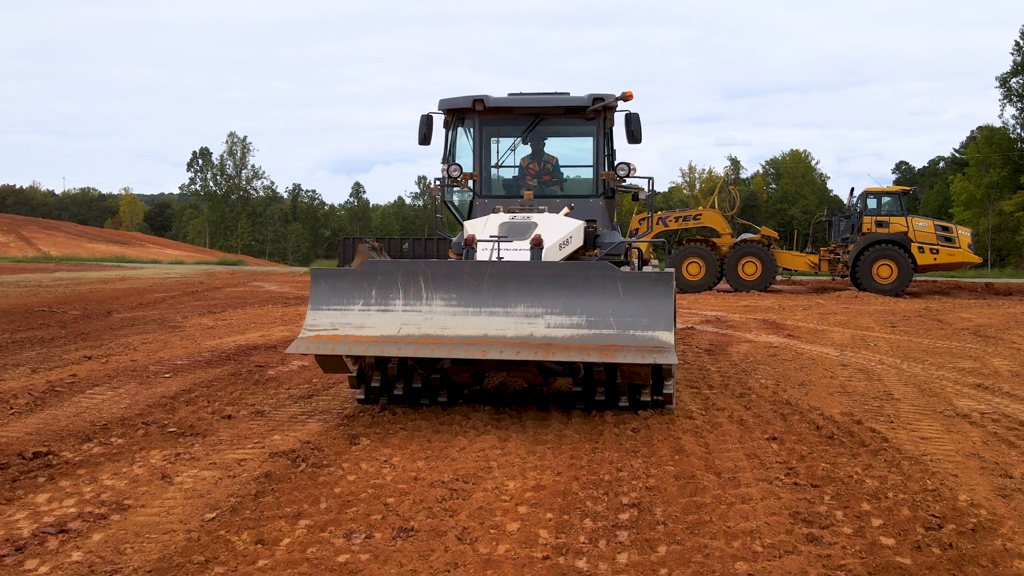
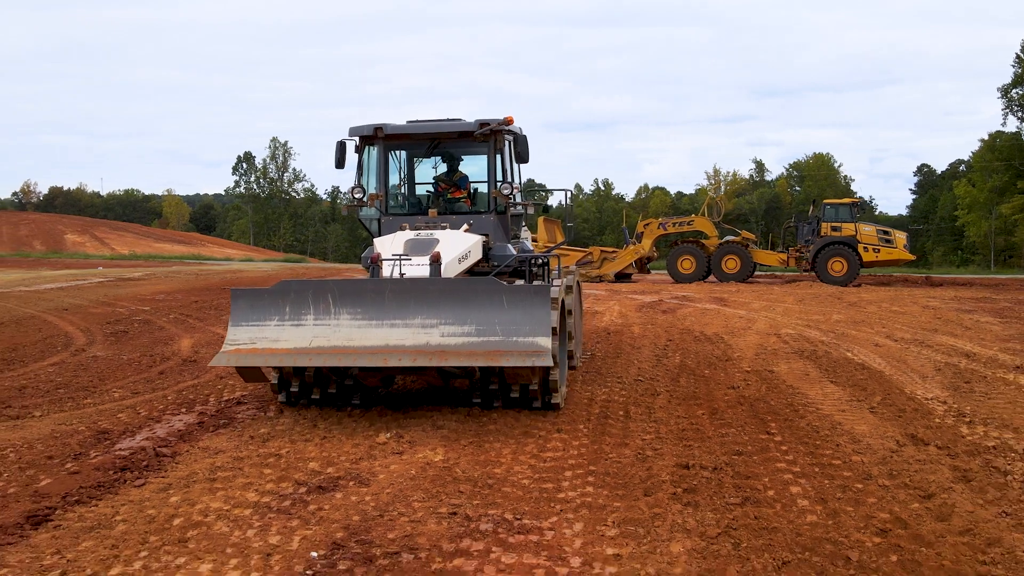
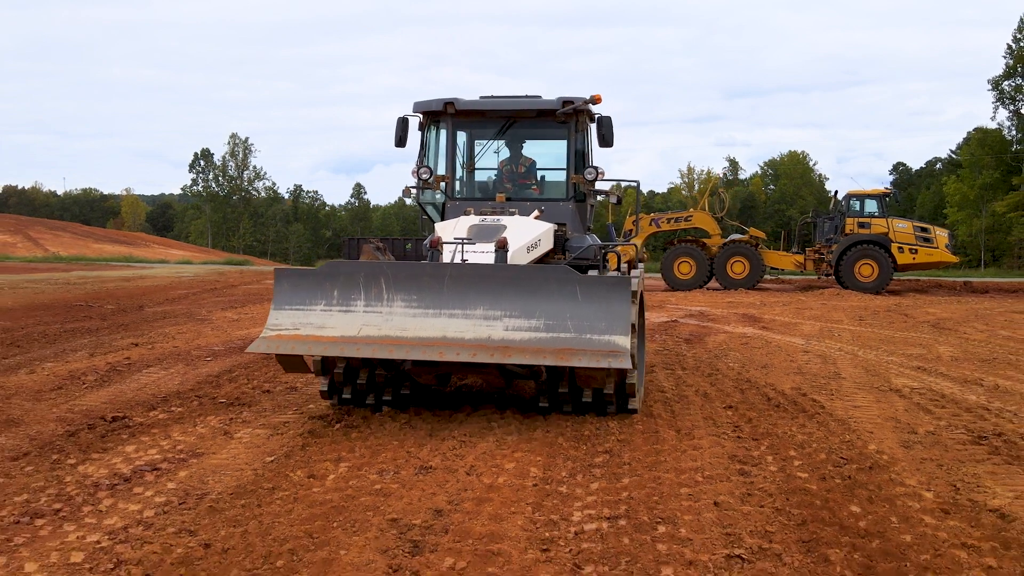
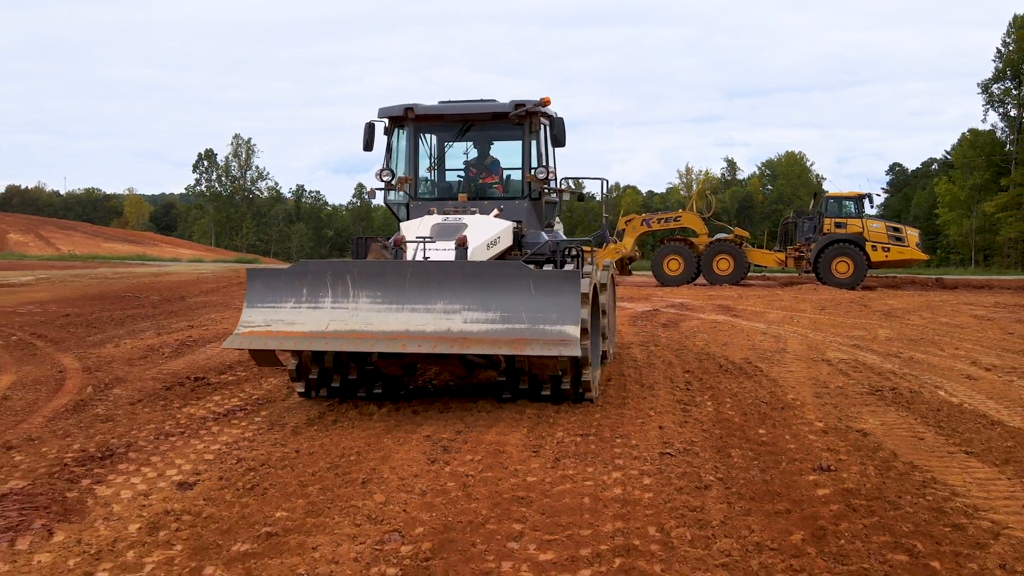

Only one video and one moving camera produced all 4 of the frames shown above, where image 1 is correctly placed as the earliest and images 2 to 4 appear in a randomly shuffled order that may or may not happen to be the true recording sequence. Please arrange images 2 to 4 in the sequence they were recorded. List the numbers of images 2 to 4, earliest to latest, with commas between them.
3, 4, 2
